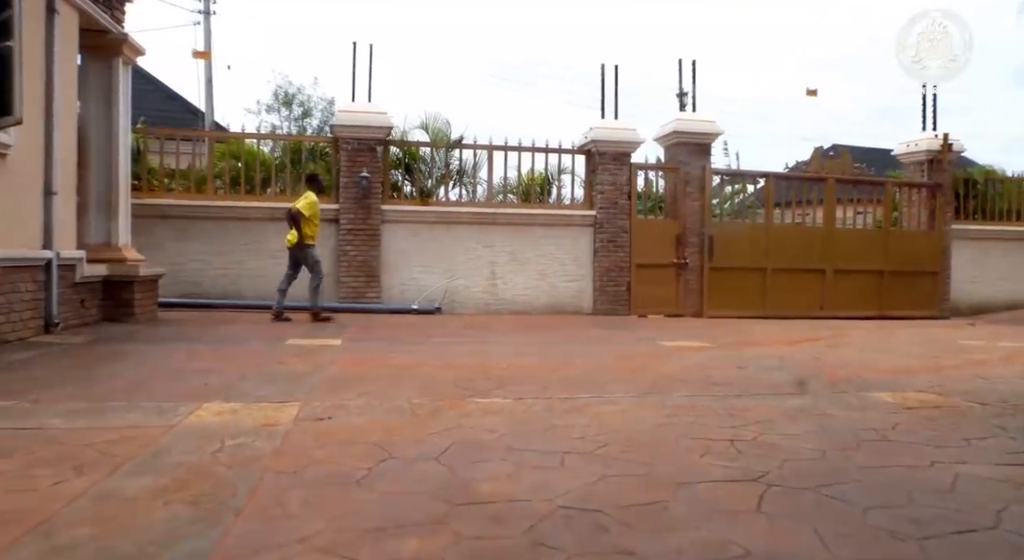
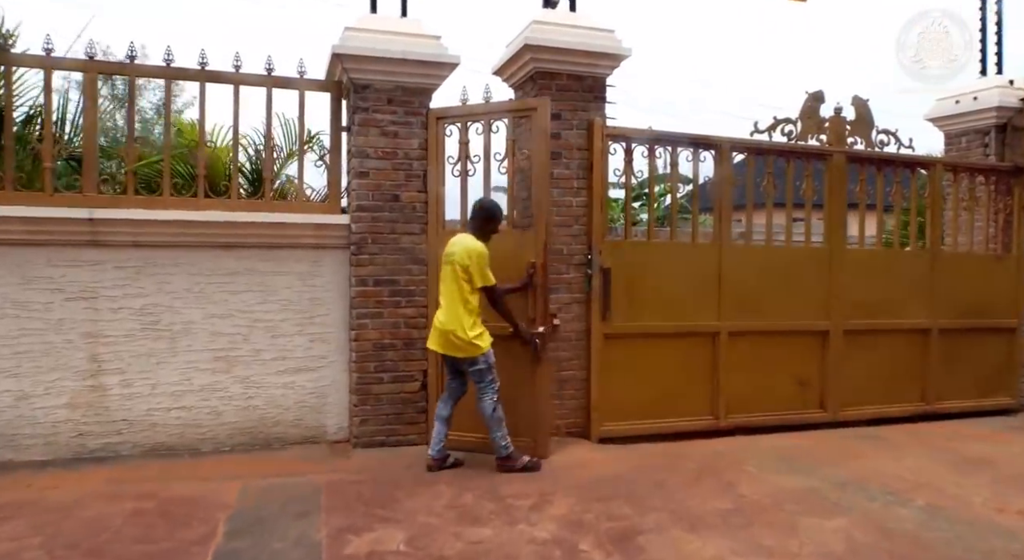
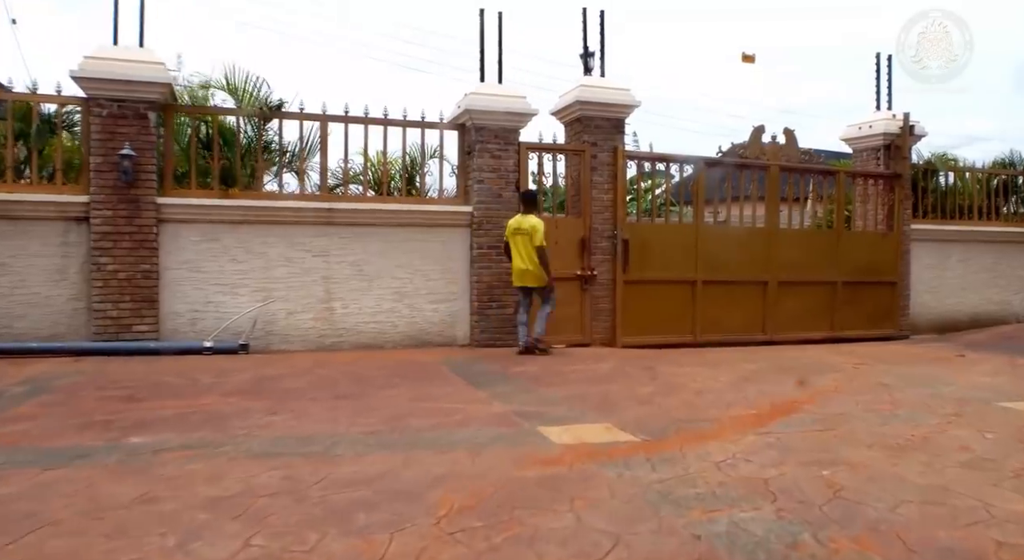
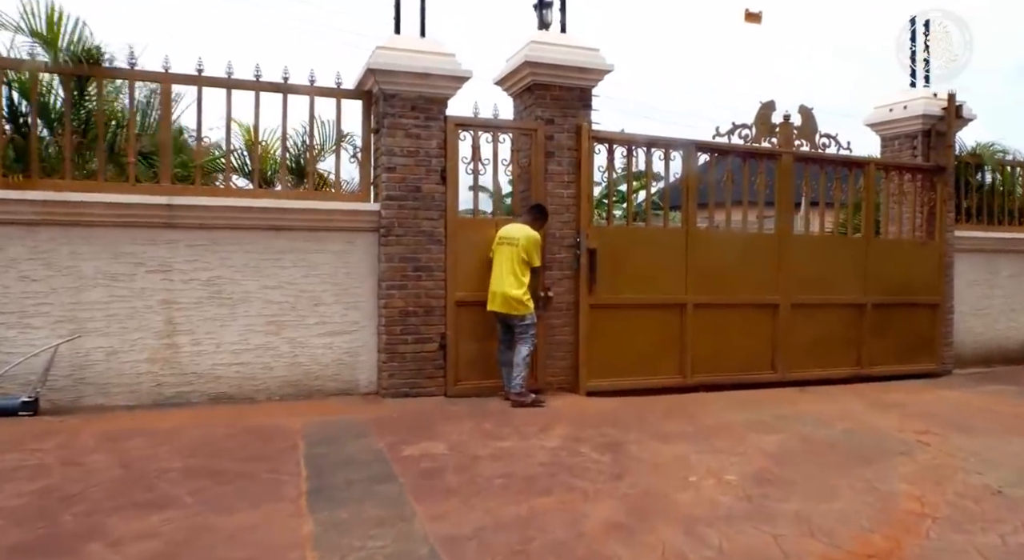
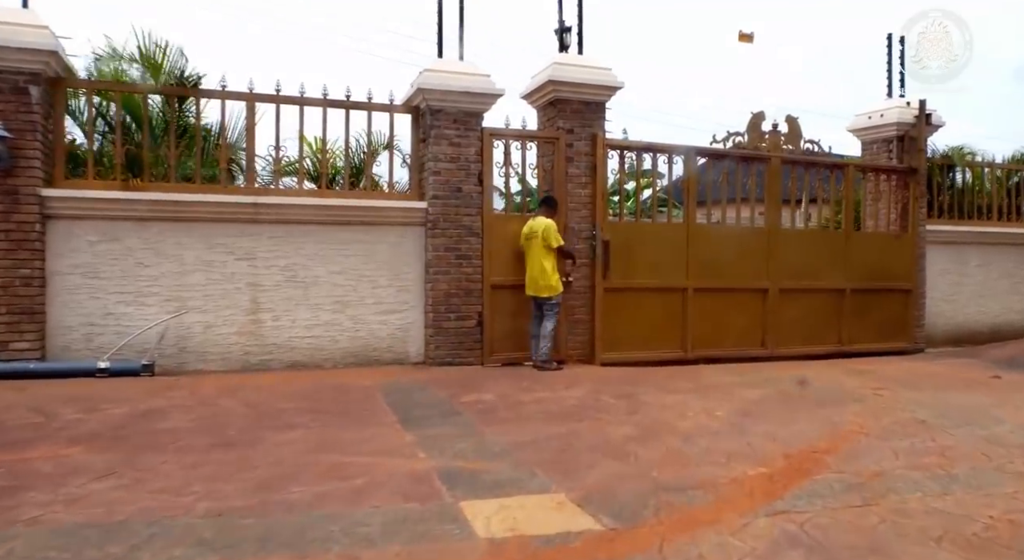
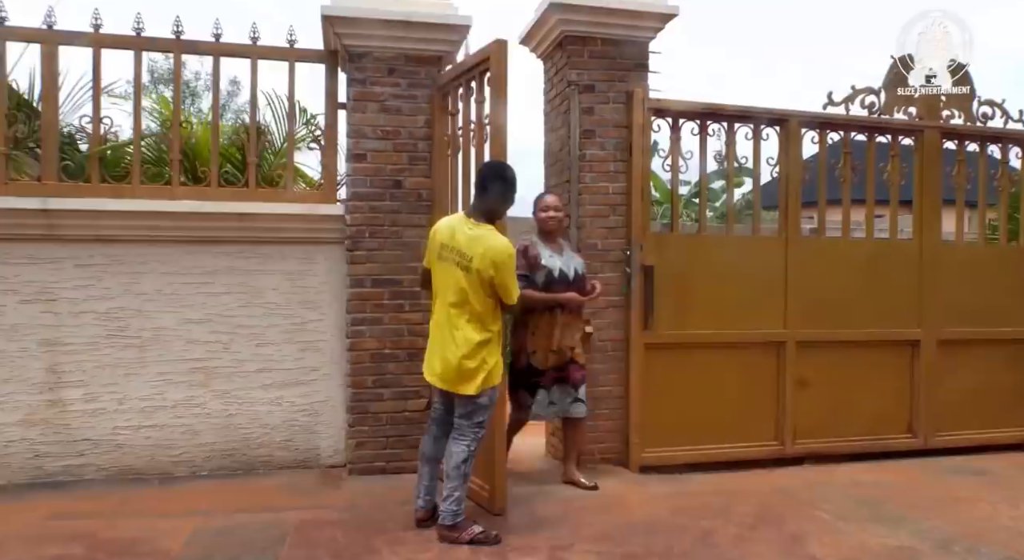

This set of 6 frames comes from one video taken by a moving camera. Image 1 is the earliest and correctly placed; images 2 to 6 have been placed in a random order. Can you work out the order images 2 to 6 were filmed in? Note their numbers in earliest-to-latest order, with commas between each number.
3, 5, 4, 2, 6
